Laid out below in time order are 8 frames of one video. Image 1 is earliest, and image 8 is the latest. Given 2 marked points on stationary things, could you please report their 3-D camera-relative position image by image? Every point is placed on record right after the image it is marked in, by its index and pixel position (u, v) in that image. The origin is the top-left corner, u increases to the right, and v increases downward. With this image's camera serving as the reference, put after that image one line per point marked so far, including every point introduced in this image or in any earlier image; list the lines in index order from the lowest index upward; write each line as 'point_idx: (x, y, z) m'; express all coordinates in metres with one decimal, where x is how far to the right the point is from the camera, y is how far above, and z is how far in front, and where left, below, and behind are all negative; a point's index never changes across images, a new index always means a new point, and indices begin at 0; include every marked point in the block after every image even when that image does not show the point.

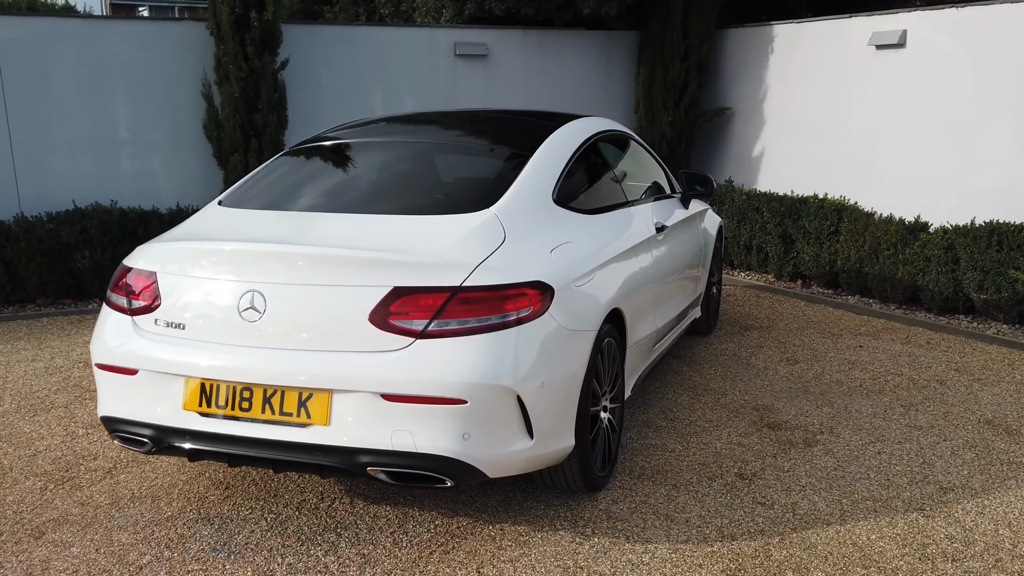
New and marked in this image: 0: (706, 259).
0: (+1.0, +0.1, +5.0) m
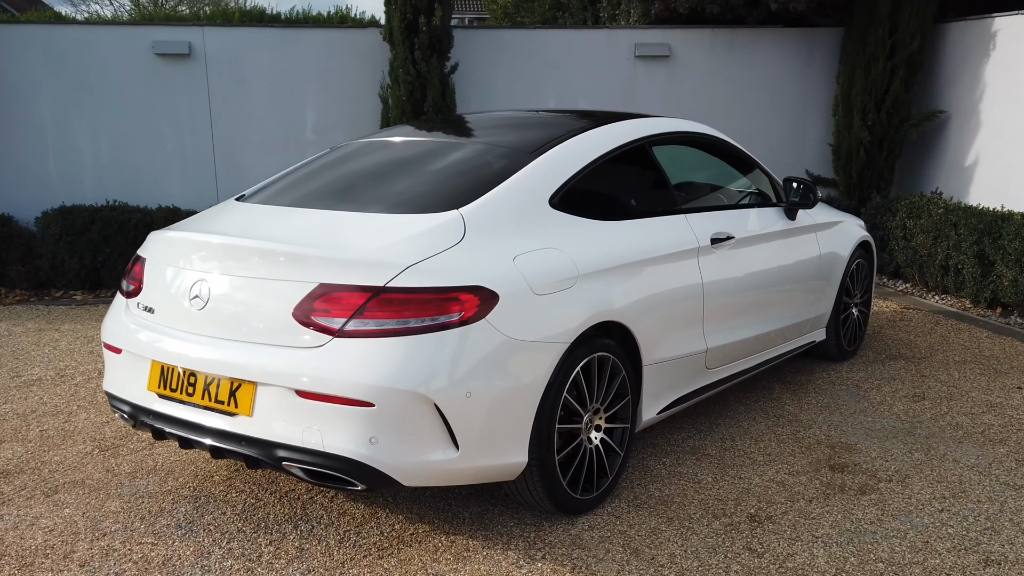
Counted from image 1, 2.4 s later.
0: (+1.5, 0.0, +4.5) m
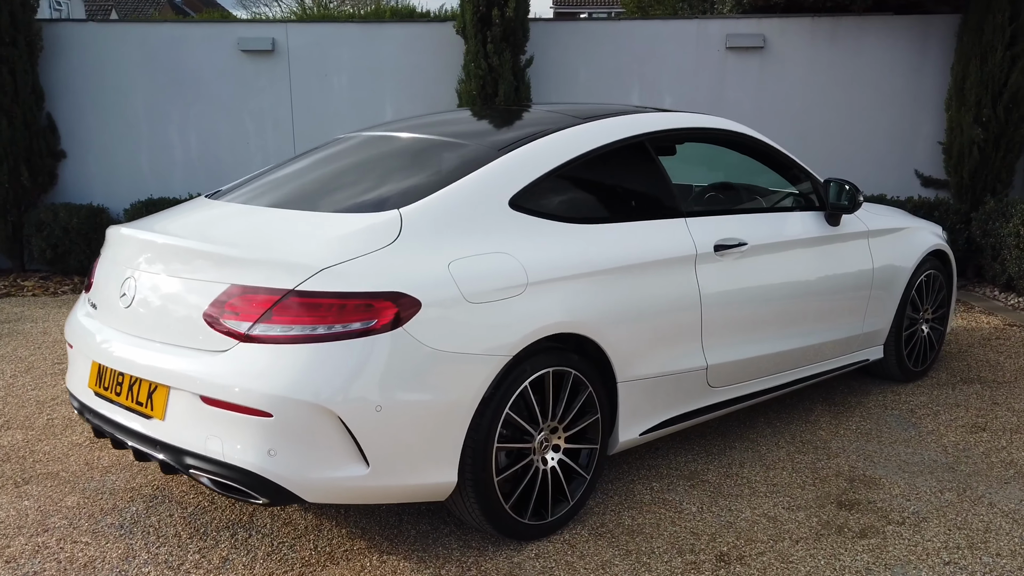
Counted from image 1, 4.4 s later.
0: (+1.6, 0.0, +4.1) m
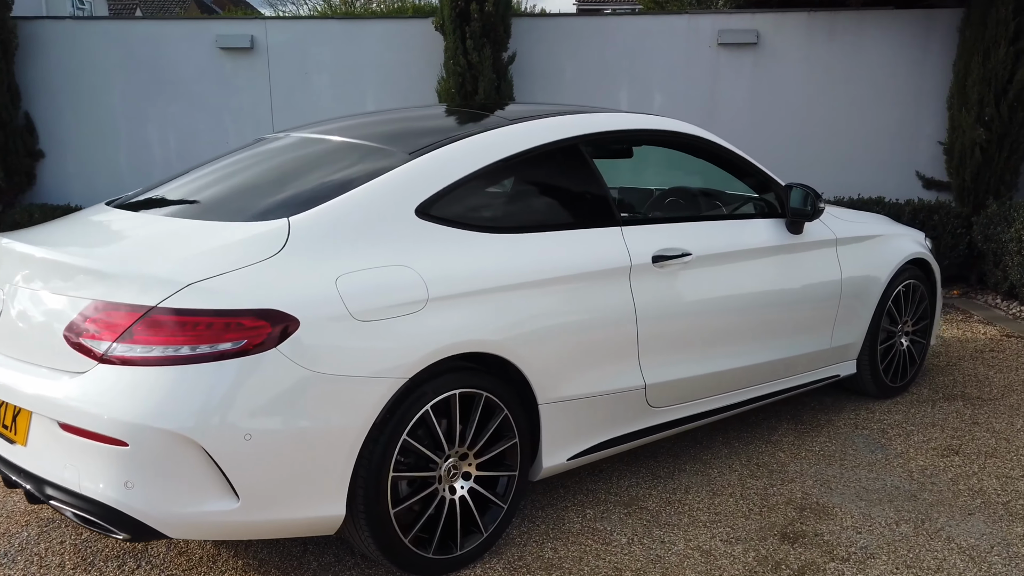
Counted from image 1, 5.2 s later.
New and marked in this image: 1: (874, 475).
0: (+1.4, -0.1, +3.8) m
1: (+1.2, -0.6, +3.3) m
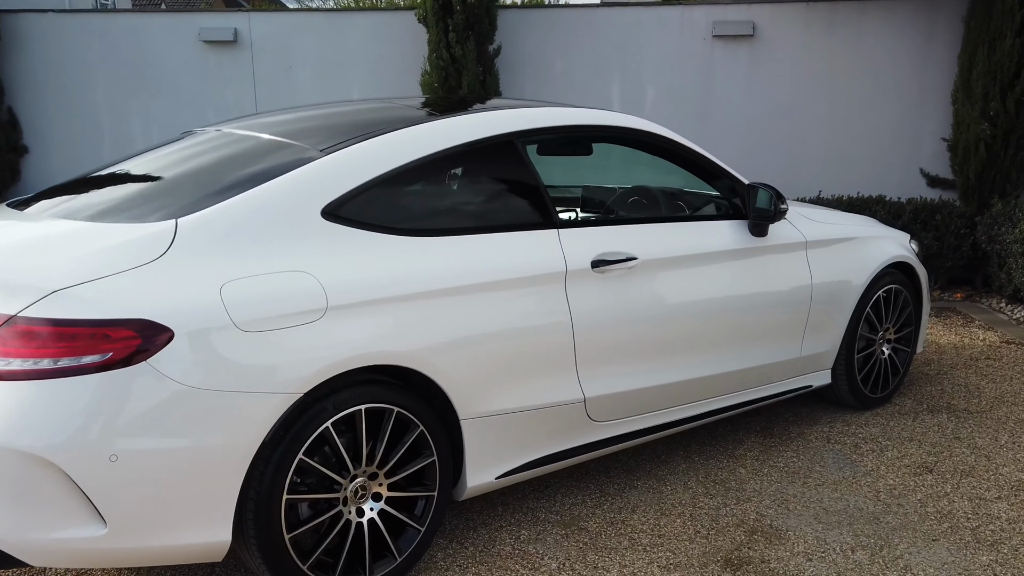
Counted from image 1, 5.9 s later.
0: (+1.2, -0.1, +3.6) m
1: (+1.0, -0.6, +3.1) m
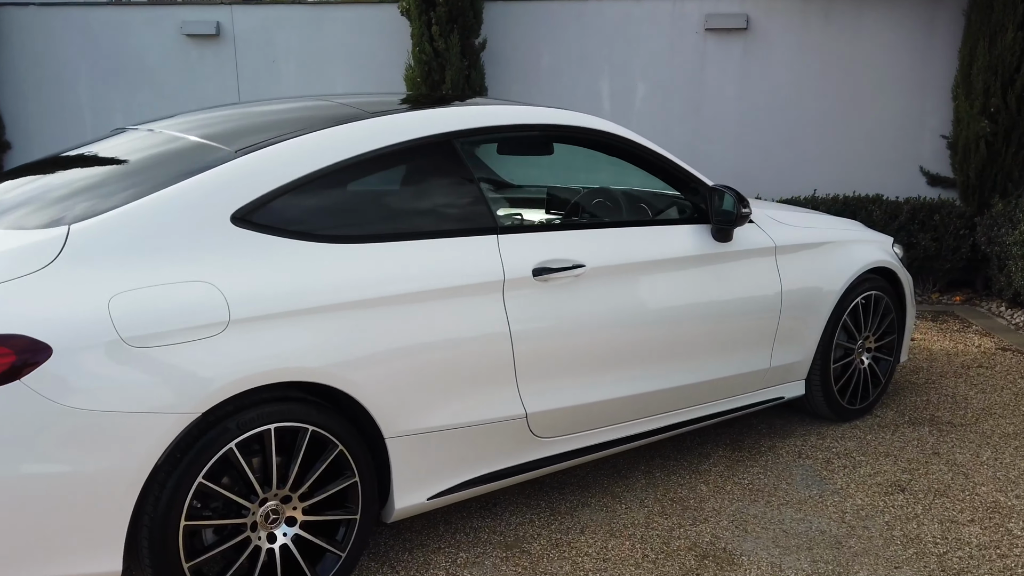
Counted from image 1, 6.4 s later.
0: (+1.0, -0.1, +3.4) m
1: (+0.8, -0.7, +2.9) m
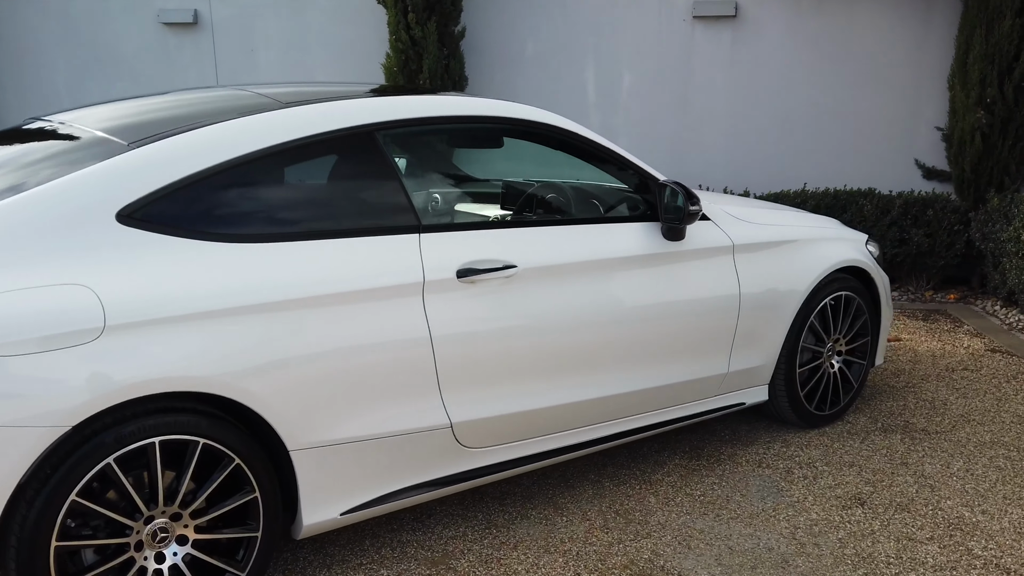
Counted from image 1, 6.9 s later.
0: (+0.9, -0.1, +3.3) m
1: (+0.7, -0.7, +2.7) m
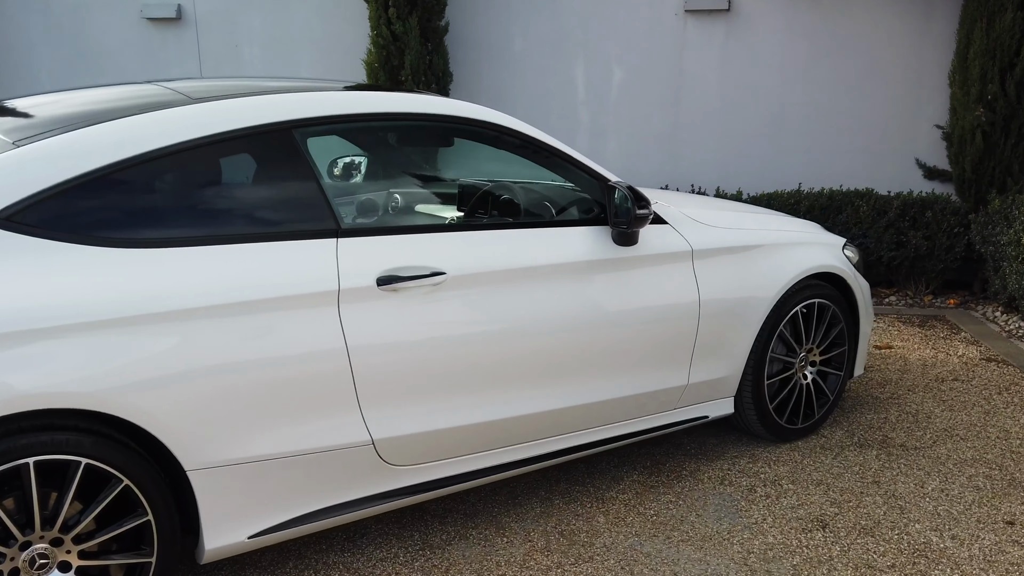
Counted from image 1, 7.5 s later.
0: (+0.7, -0.1, +3.1) m
1: (+0.5, -0.7, +2.6) m
